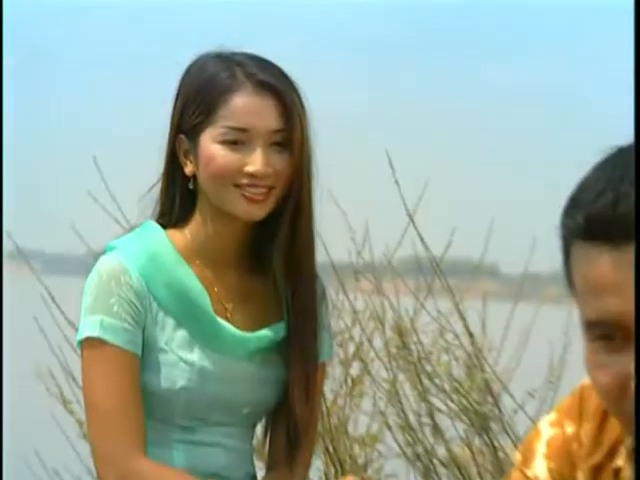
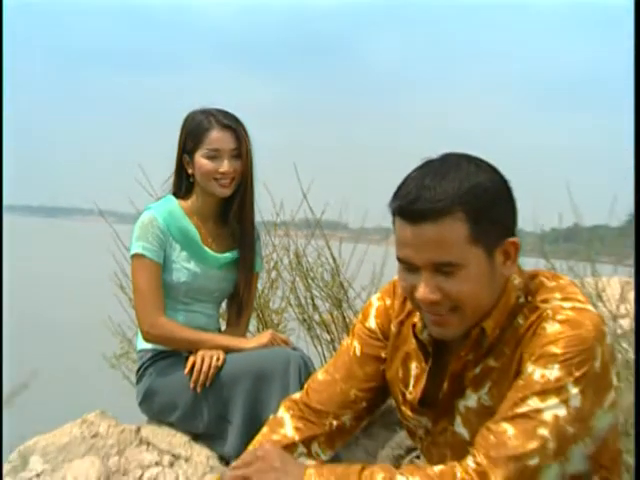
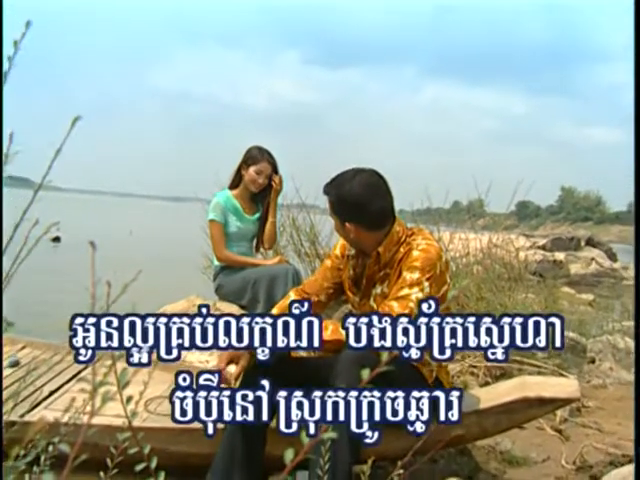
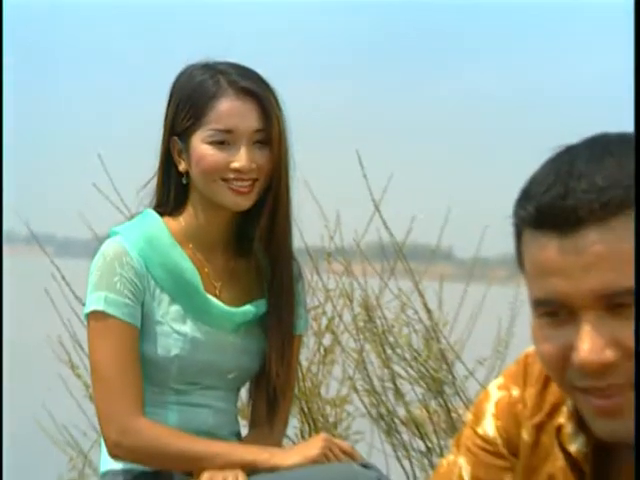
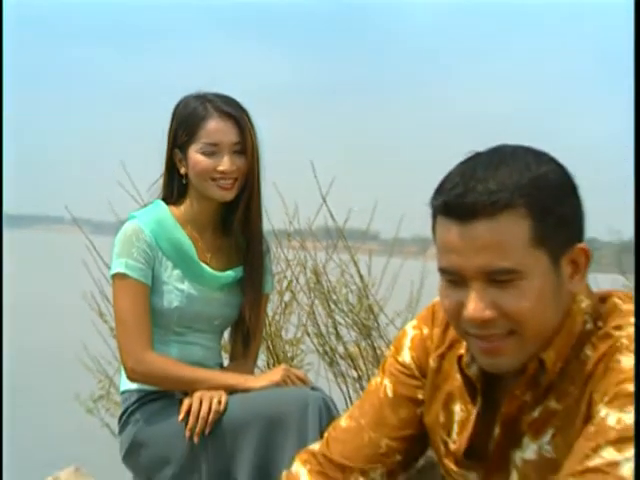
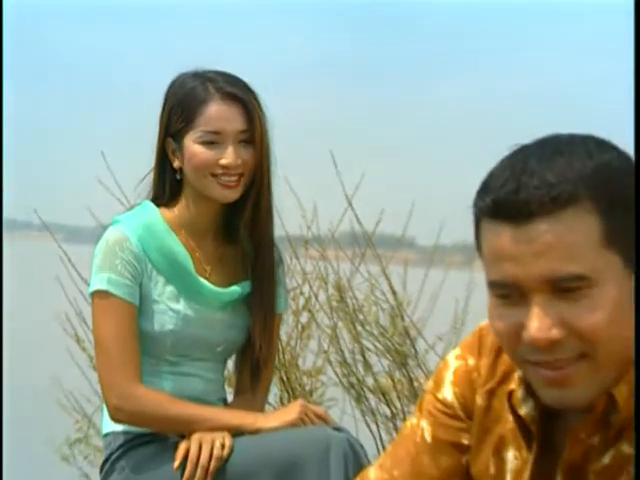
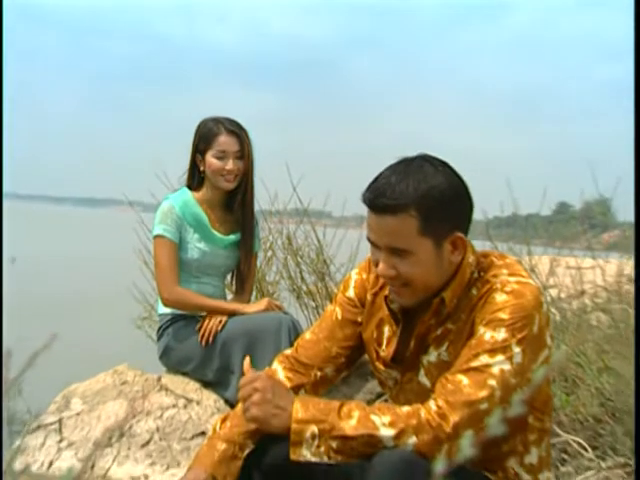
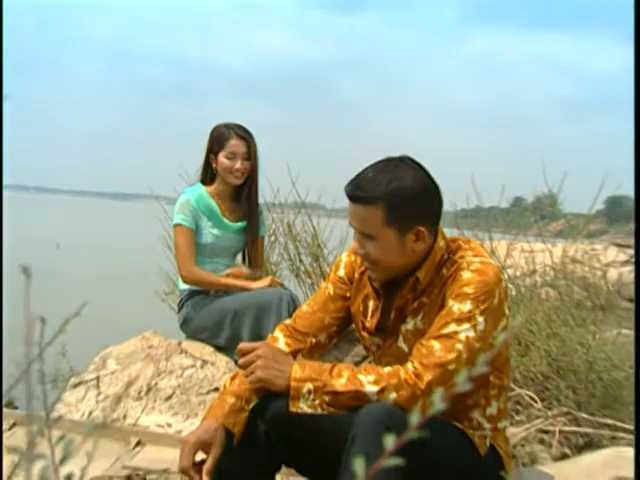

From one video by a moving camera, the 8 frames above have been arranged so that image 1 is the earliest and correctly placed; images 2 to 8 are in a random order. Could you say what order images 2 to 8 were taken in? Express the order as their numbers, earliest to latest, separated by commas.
4, 6, 5, 2, 7, 8, 3
